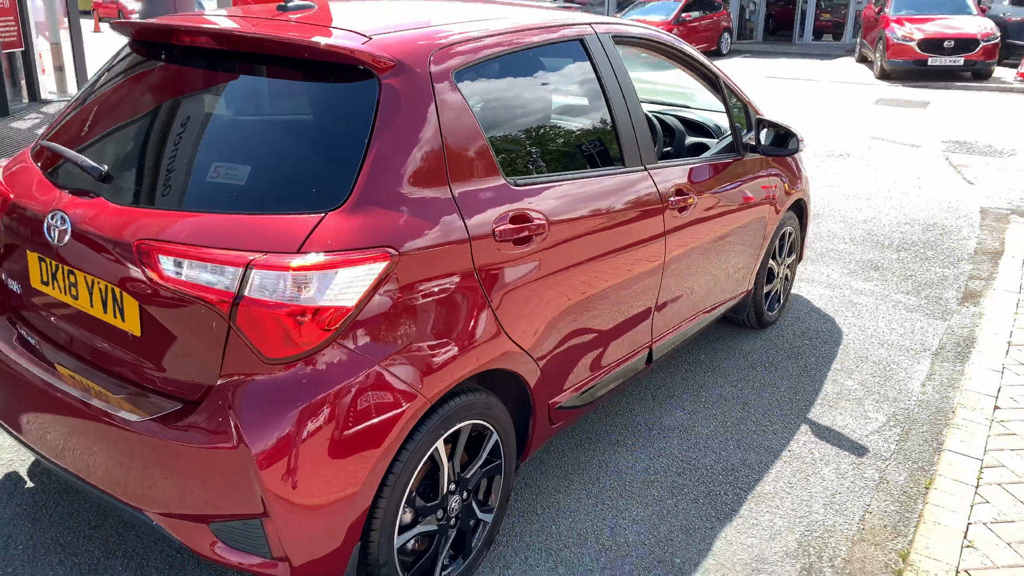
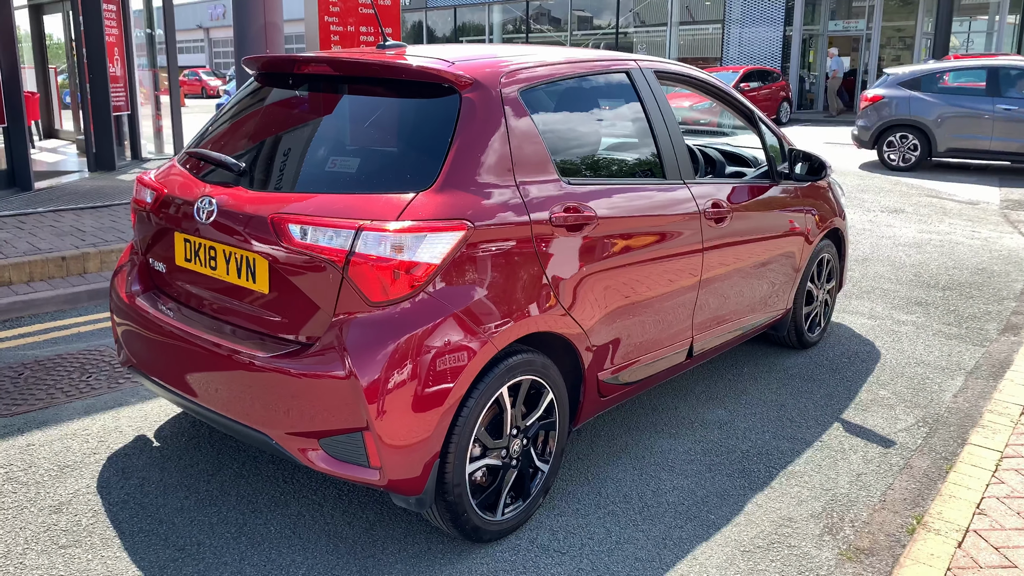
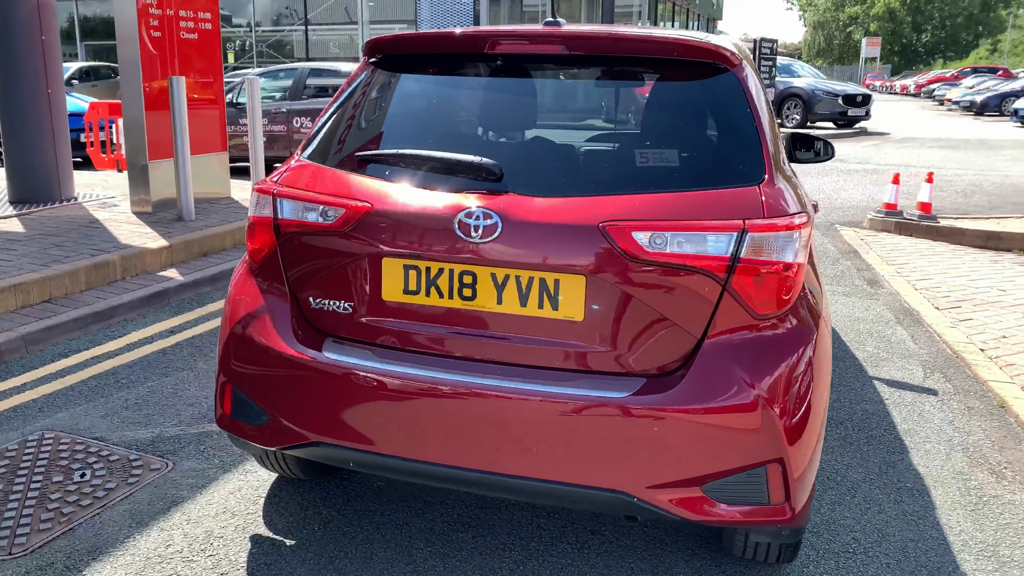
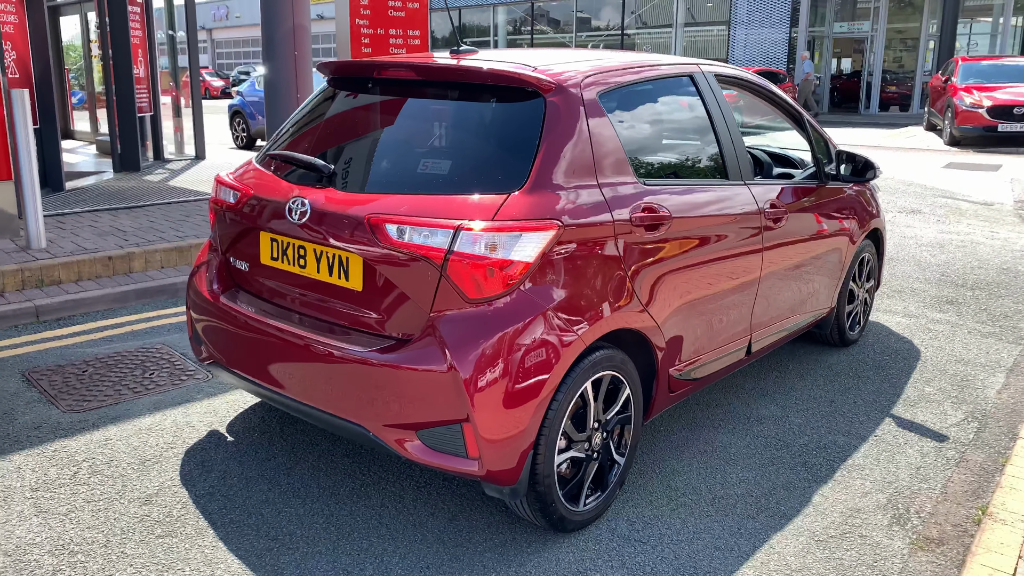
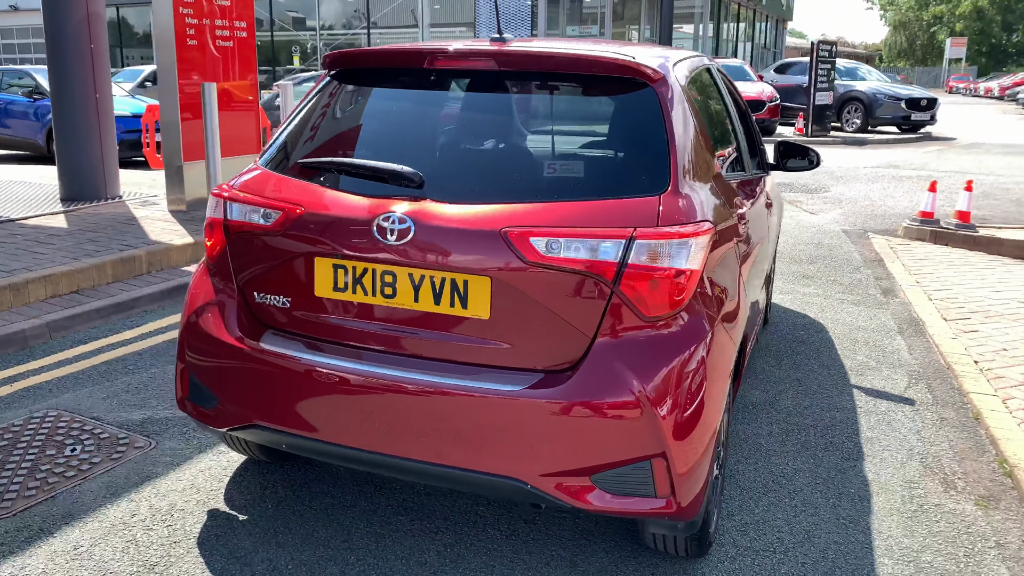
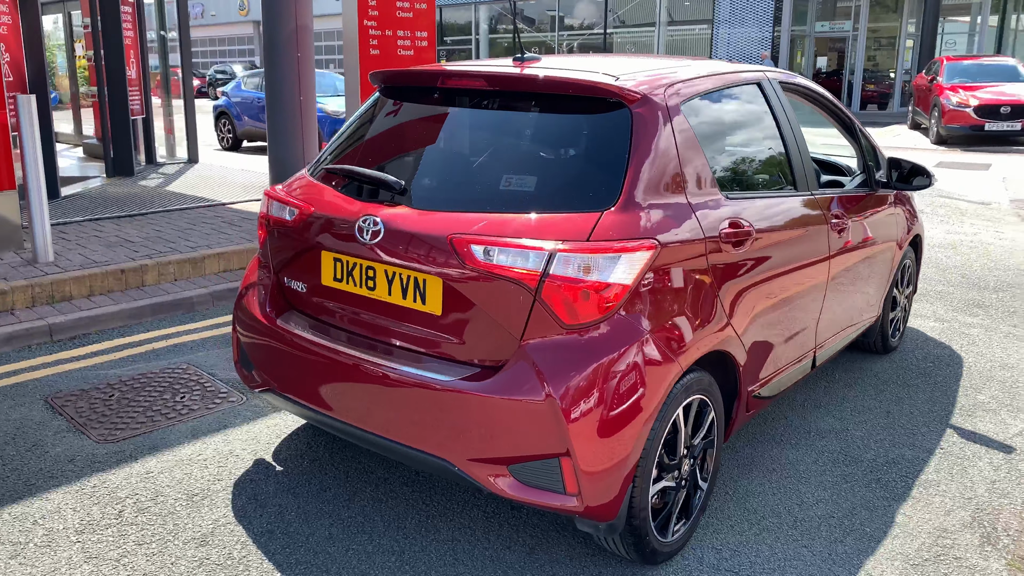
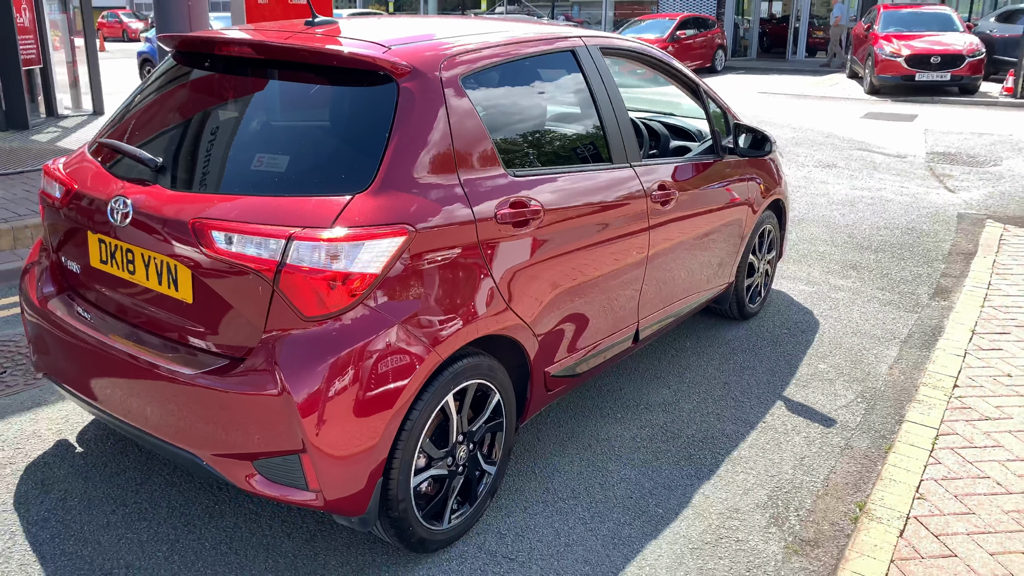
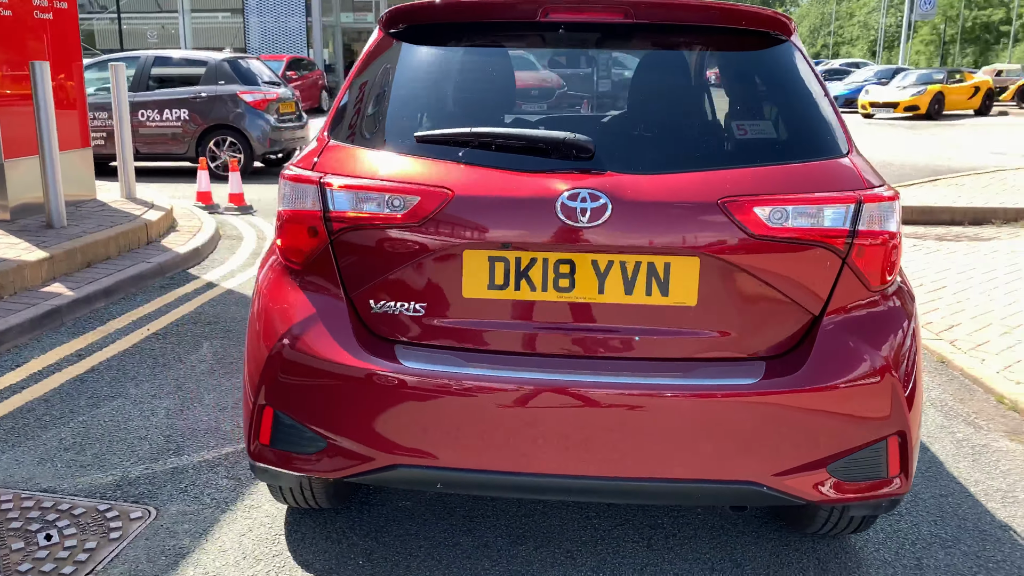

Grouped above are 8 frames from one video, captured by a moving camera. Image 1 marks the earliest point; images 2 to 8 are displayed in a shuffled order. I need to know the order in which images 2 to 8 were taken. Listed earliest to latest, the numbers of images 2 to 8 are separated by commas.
7, 2, 4, 6, 5, 3, 8
